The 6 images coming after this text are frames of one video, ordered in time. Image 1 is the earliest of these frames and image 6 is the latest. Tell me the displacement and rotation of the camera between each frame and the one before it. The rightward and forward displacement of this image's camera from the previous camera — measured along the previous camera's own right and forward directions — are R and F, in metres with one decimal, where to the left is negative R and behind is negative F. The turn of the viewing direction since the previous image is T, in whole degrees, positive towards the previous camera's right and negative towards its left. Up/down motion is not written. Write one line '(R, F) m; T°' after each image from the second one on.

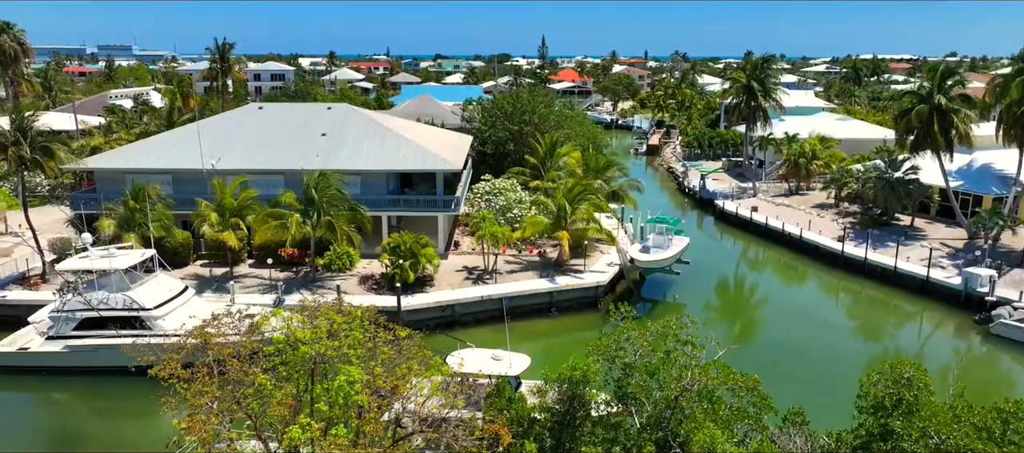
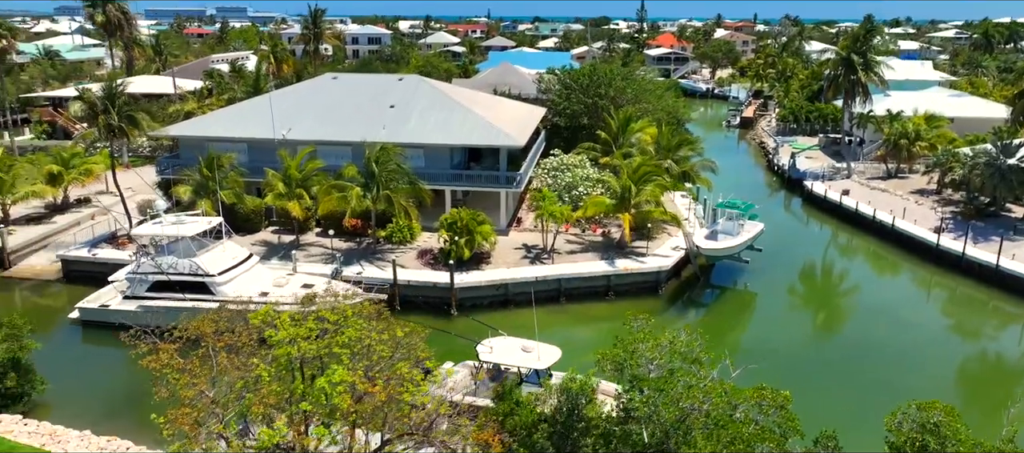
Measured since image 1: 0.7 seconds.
(+1.4, +0.6) m; -8°
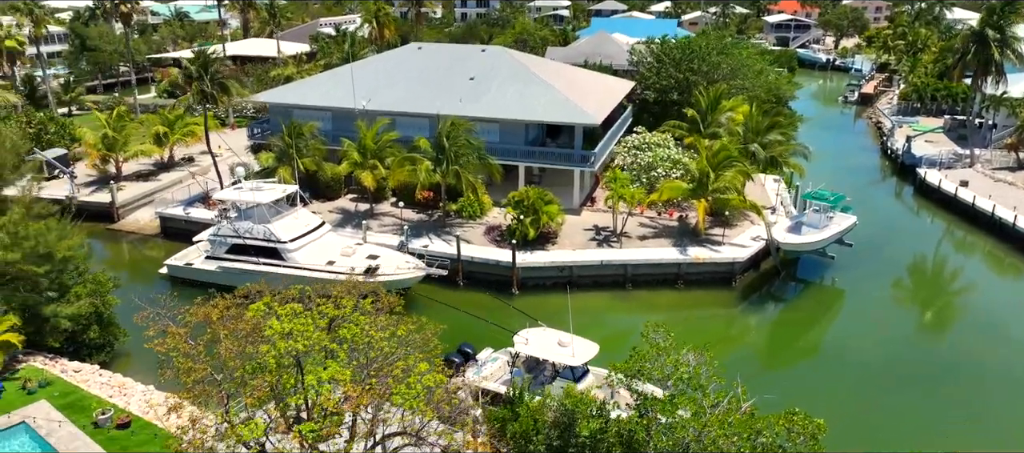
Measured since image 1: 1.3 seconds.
(+1.5, +0.6) m; -8°
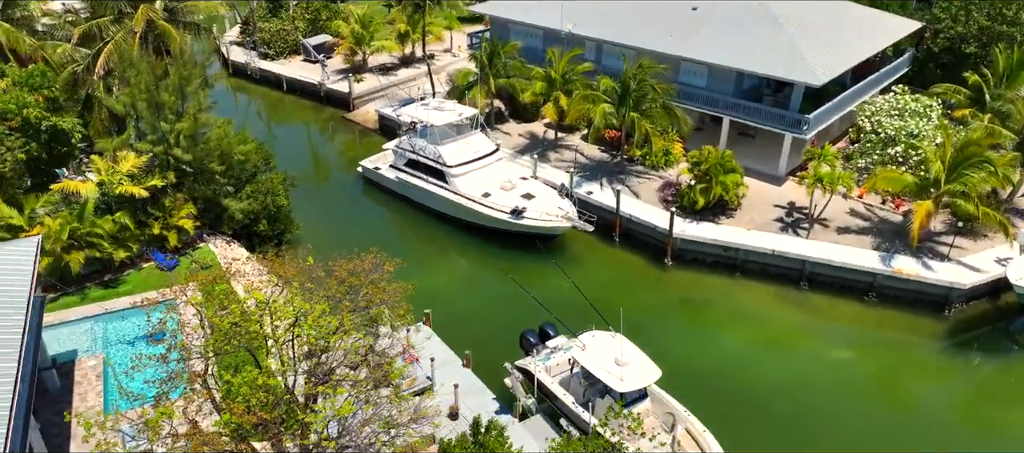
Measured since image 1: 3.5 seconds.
(+4.2, +2.5) m; -23°
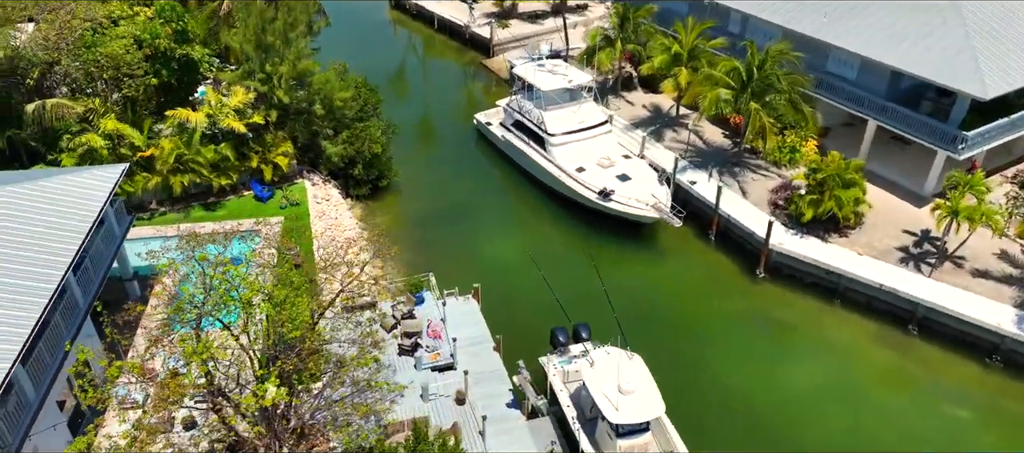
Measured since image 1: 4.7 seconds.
(+3.1, +1.2) m; -14°
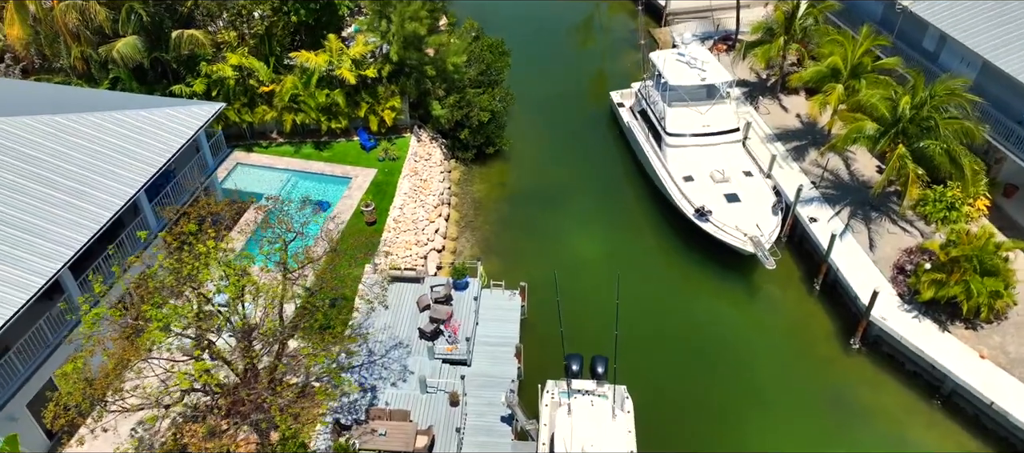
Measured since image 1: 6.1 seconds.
(+3.6, +1.4) m; -16°
